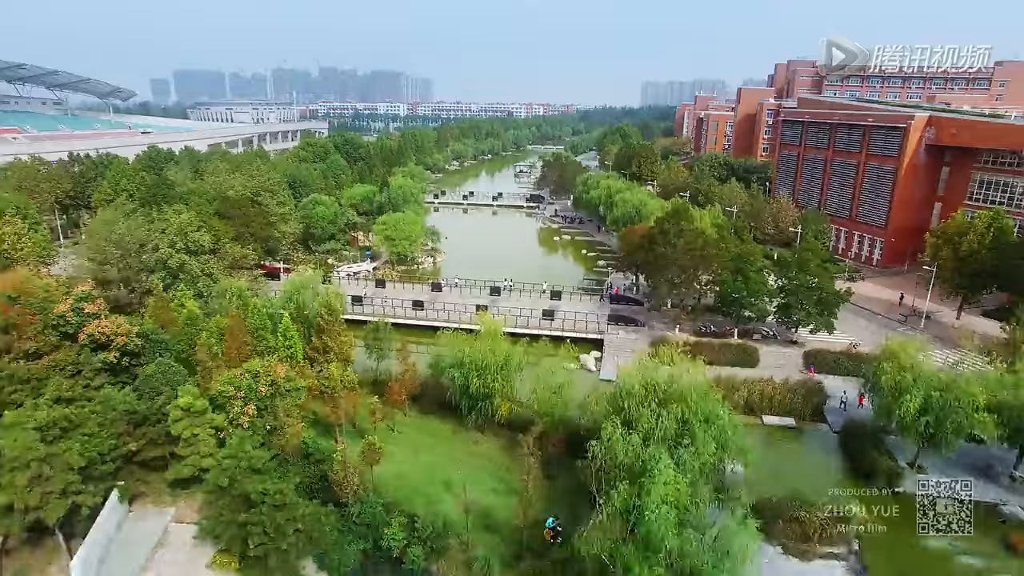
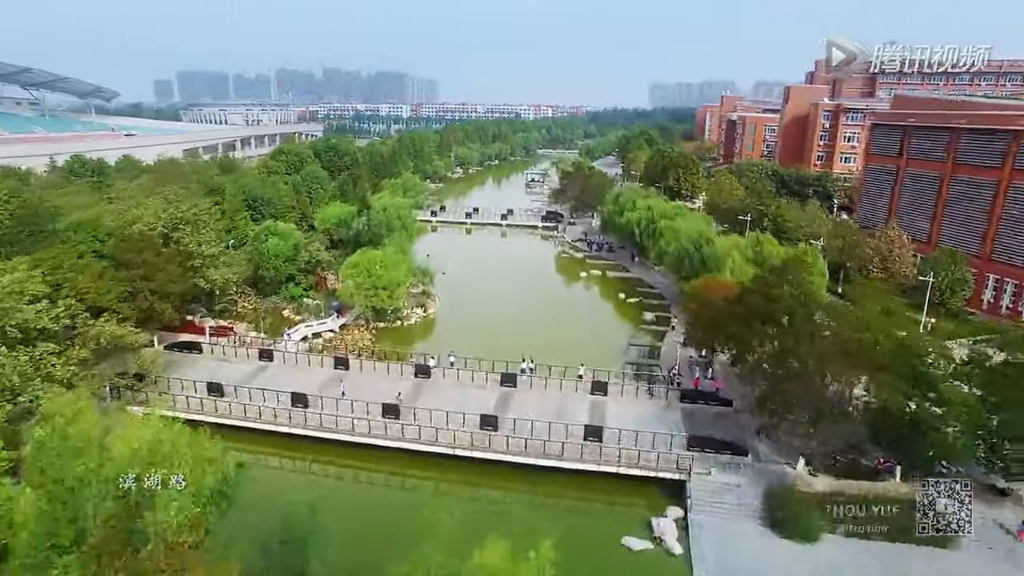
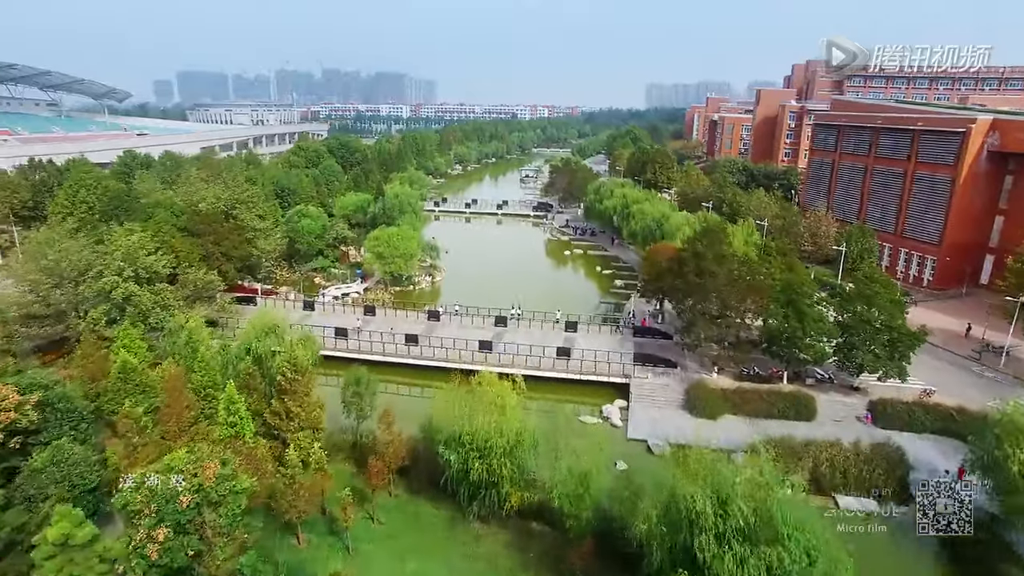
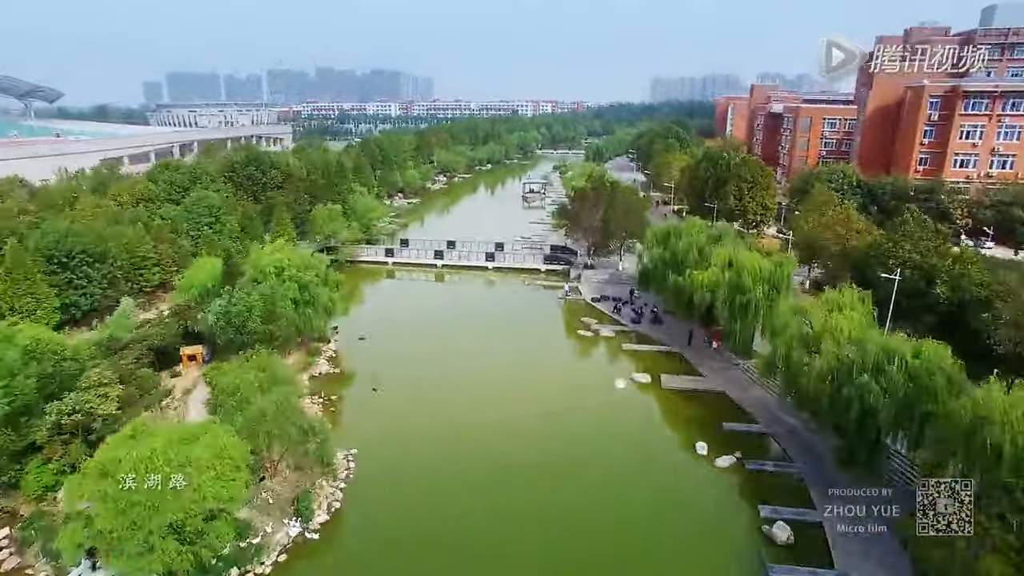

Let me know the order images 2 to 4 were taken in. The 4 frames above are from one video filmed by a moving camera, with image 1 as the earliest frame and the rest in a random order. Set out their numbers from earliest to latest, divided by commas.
3, 2, 4
